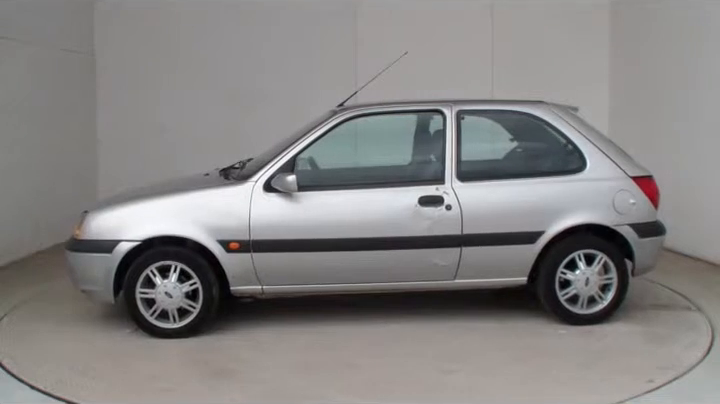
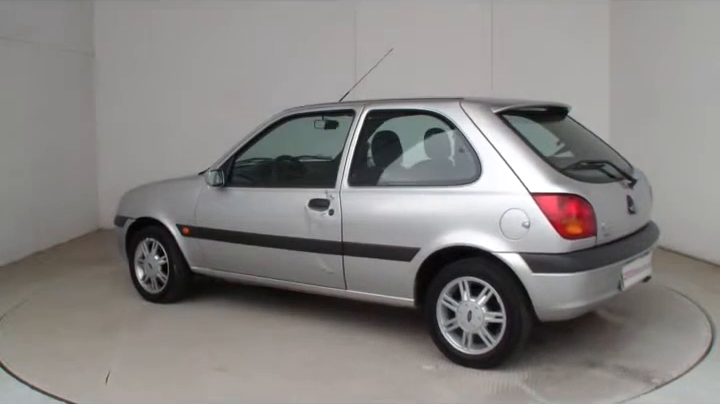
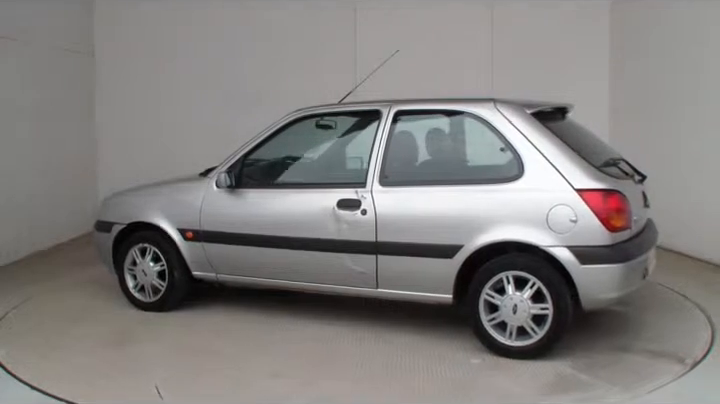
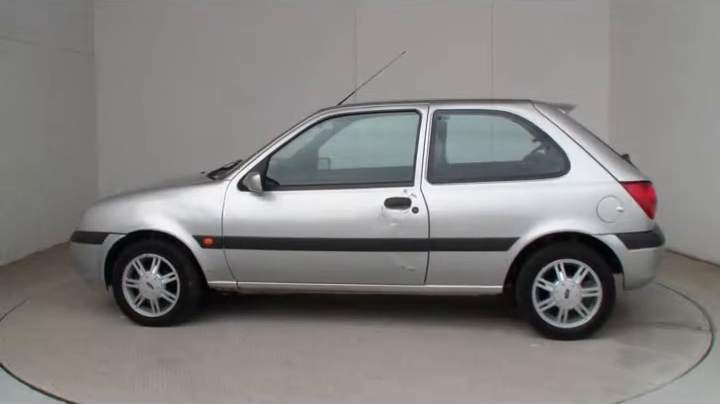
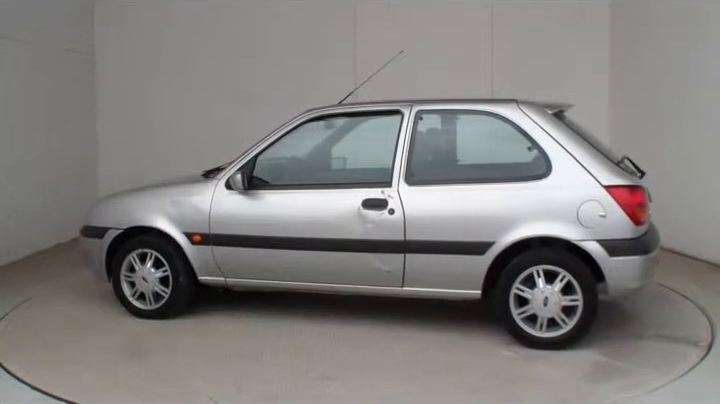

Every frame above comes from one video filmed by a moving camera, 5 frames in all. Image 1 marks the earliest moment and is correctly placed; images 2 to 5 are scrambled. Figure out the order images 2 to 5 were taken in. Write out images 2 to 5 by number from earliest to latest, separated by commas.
4, 5, 3, 2
